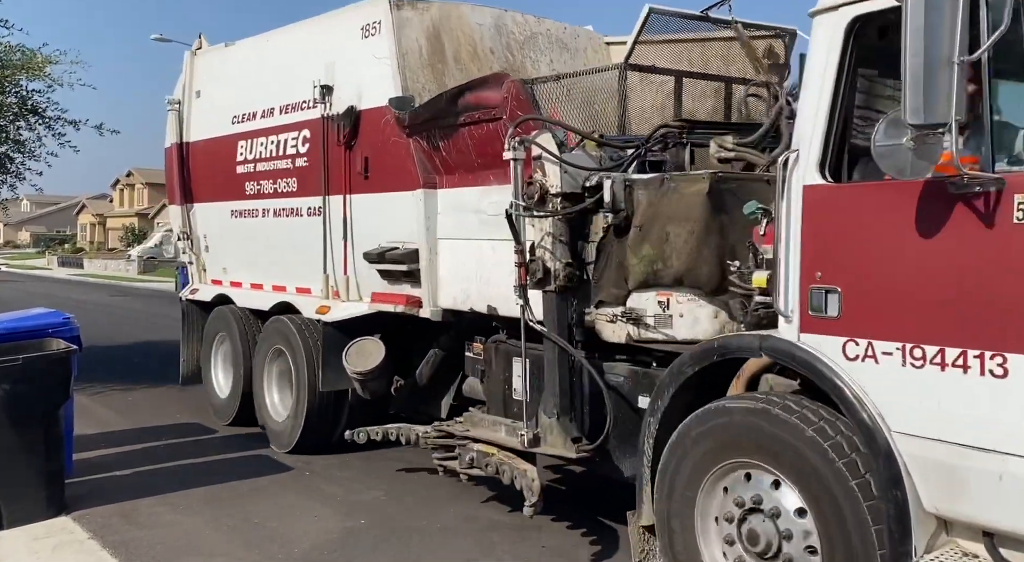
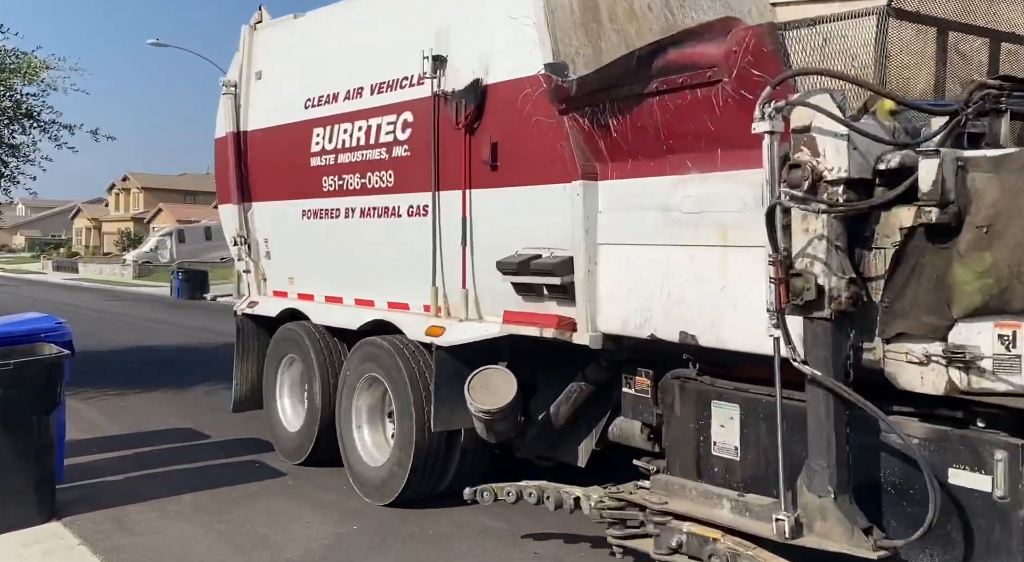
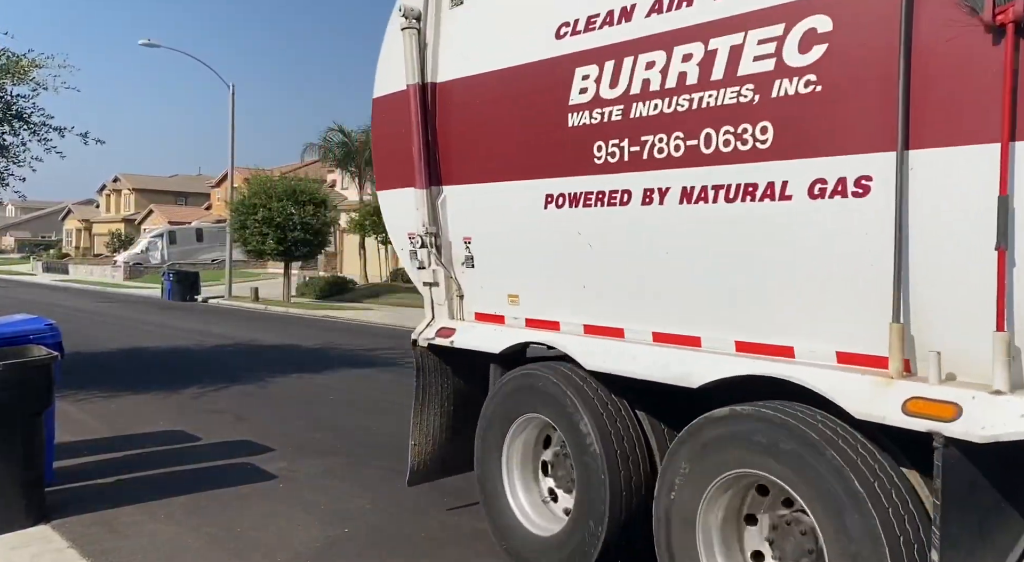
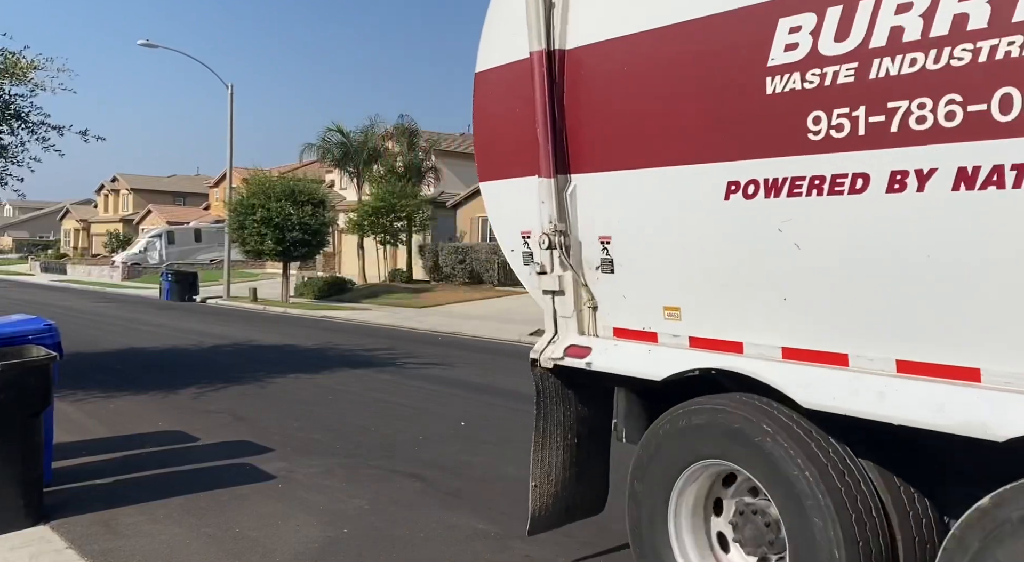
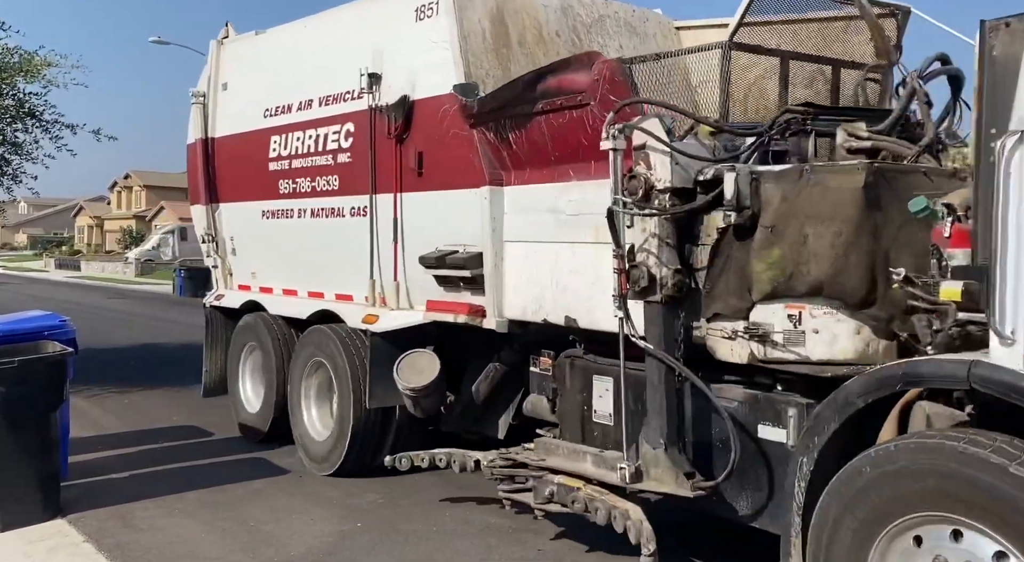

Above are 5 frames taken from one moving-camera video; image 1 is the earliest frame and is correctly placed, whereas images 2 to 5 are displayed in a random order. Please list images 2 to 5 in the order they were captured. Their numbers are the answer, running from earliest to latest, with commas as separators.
5, 2, 3, 4
